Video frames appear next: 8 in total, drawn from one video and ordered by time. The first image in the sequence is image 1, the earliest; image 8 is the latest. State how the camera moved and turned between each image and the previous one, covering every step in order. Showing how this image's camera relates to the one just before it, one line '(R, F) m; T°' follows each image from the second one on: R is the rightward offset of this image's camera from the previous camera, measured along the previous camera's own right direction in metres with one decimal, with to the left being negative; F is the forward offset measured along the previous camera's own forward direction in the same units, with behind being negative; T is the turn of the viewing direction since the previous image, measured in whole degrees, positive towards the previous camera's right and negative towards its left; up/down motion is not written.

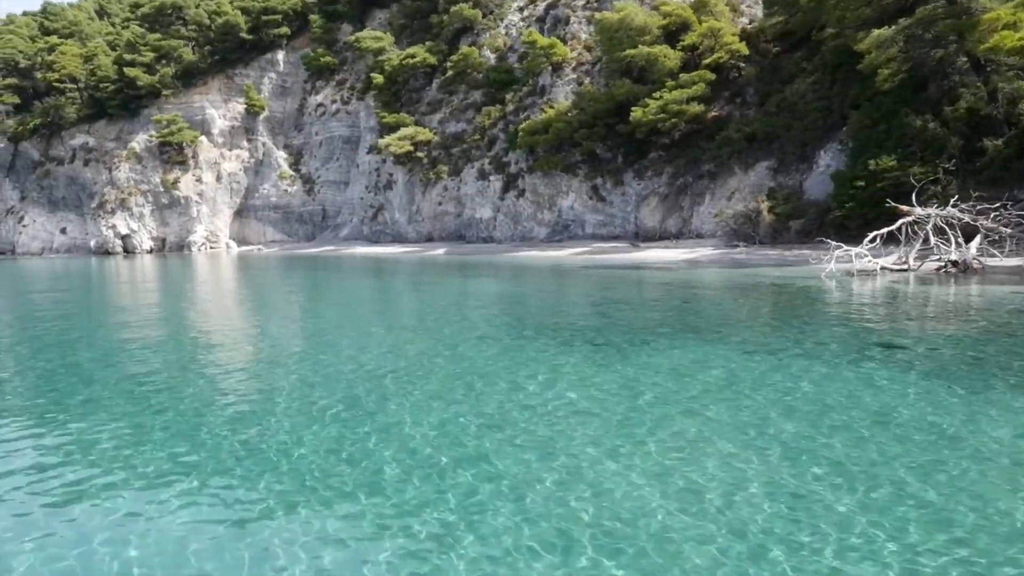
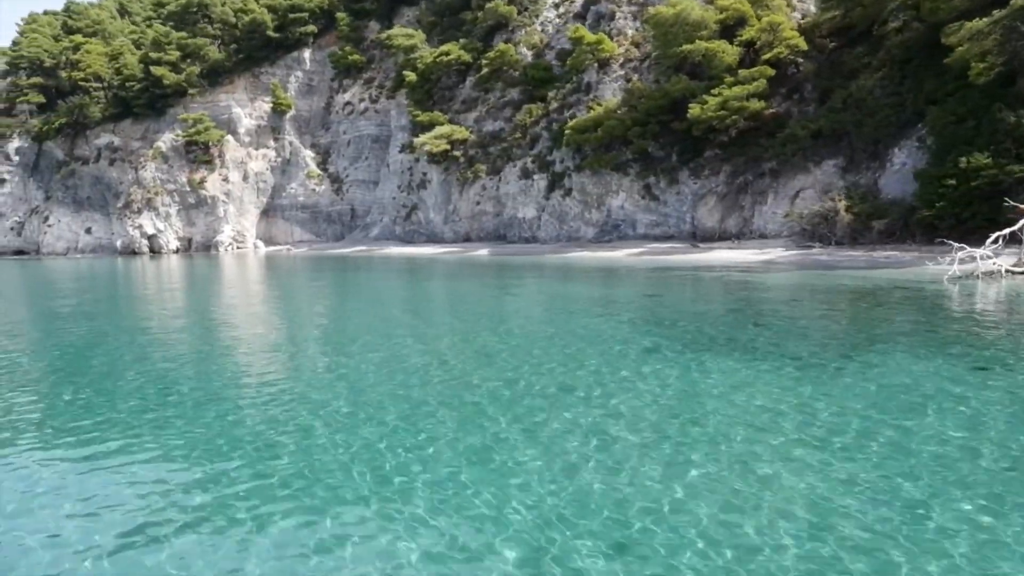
(-2.0, +0.8) m; 0°
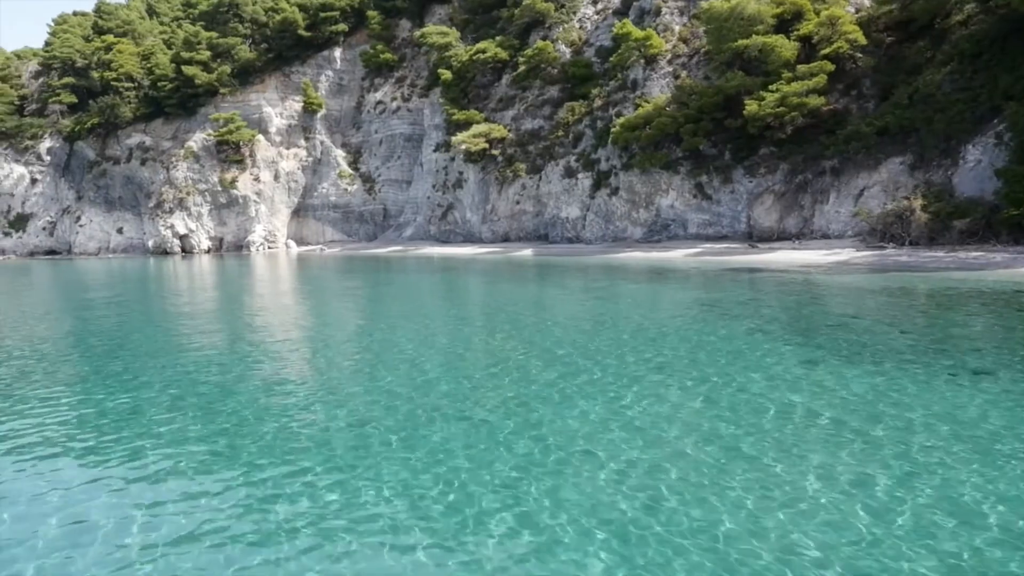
(-1.5, +0.6) m; -1°
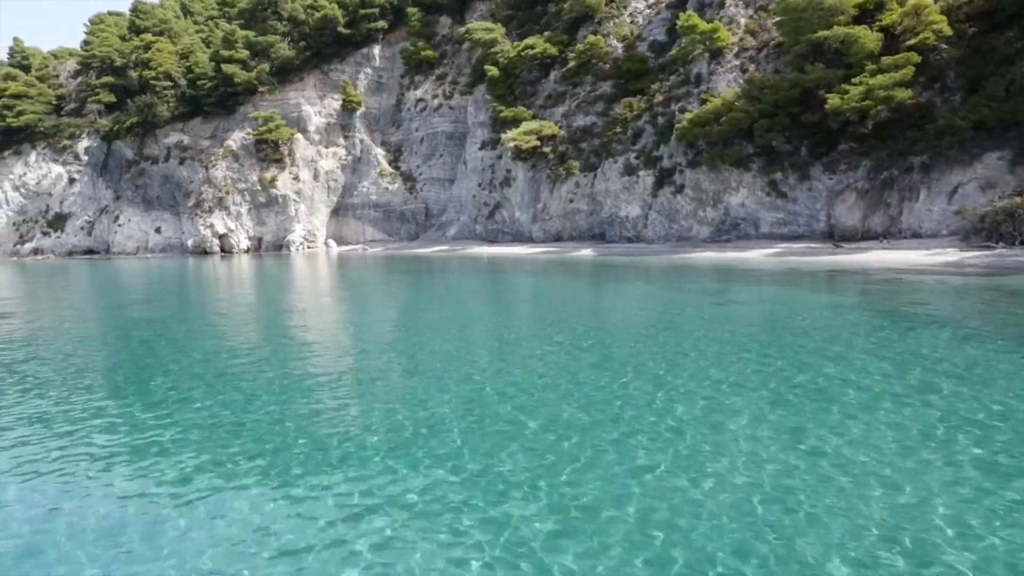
(-2.1, +1.0) m; -1°
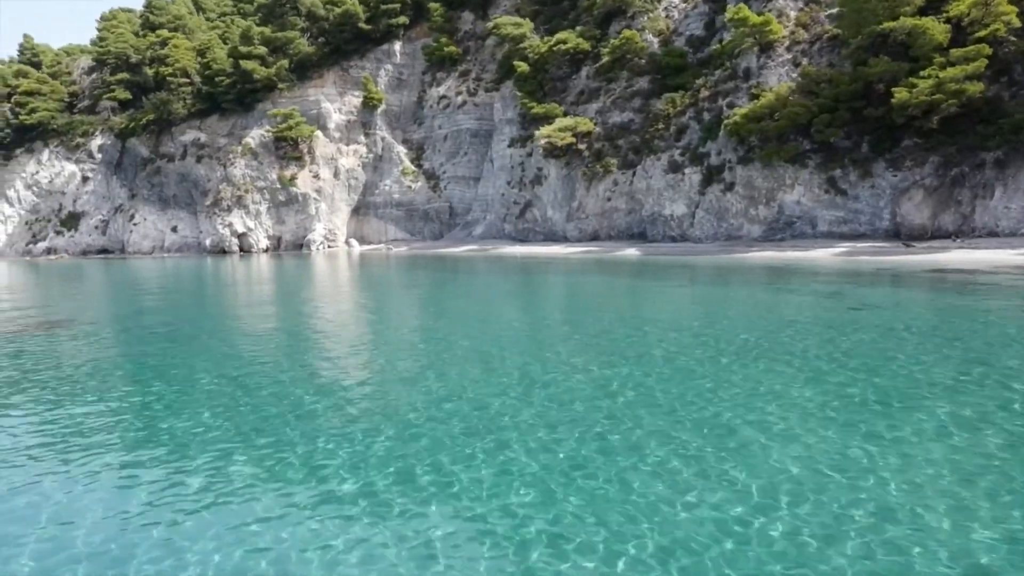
(-2.1, +1.0) m; 0°
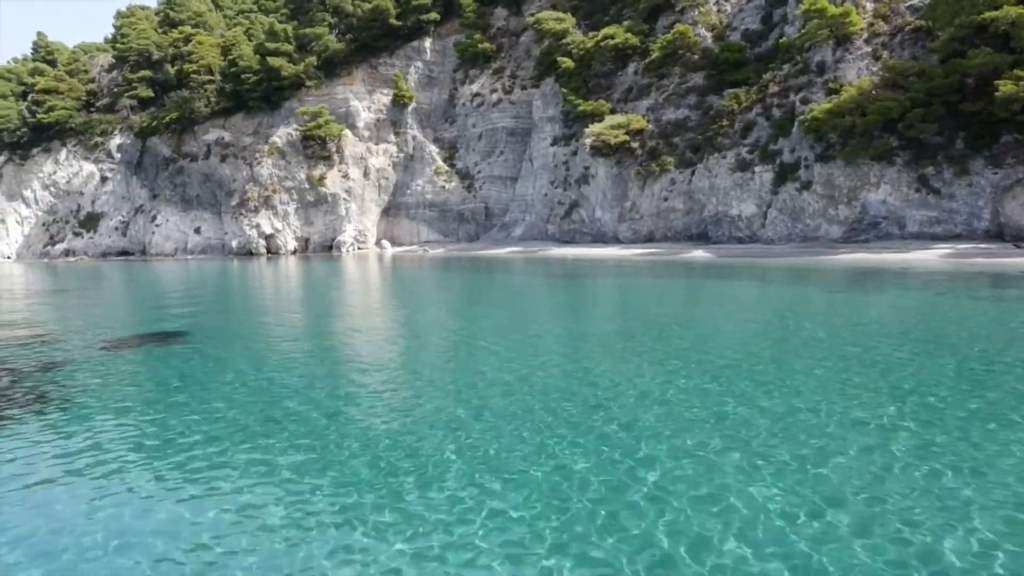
(-3.0, +1.5) m; 0°
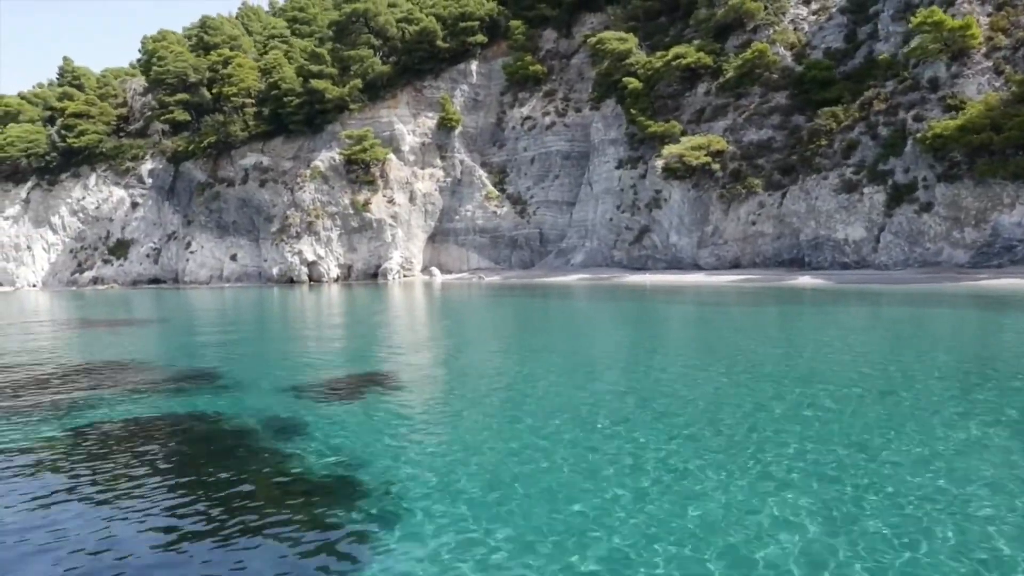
(-4.2, +2.2) m; 0°
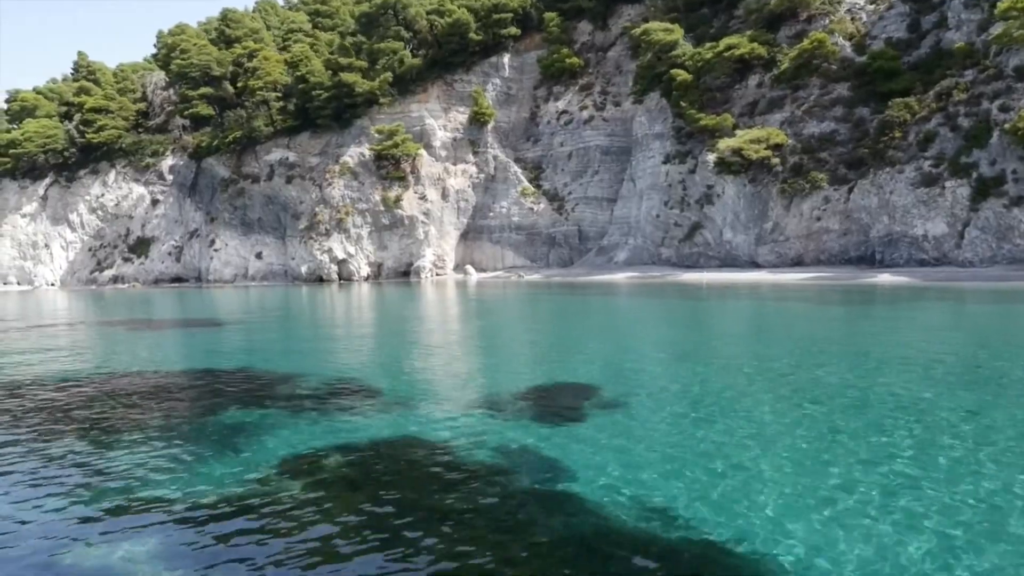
(-2.8, +1.5) m; 0°
